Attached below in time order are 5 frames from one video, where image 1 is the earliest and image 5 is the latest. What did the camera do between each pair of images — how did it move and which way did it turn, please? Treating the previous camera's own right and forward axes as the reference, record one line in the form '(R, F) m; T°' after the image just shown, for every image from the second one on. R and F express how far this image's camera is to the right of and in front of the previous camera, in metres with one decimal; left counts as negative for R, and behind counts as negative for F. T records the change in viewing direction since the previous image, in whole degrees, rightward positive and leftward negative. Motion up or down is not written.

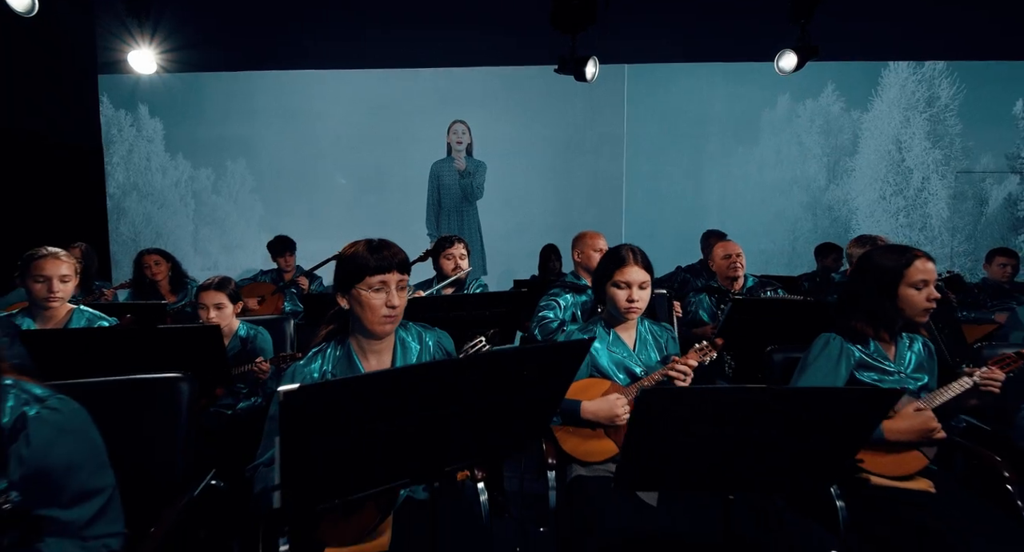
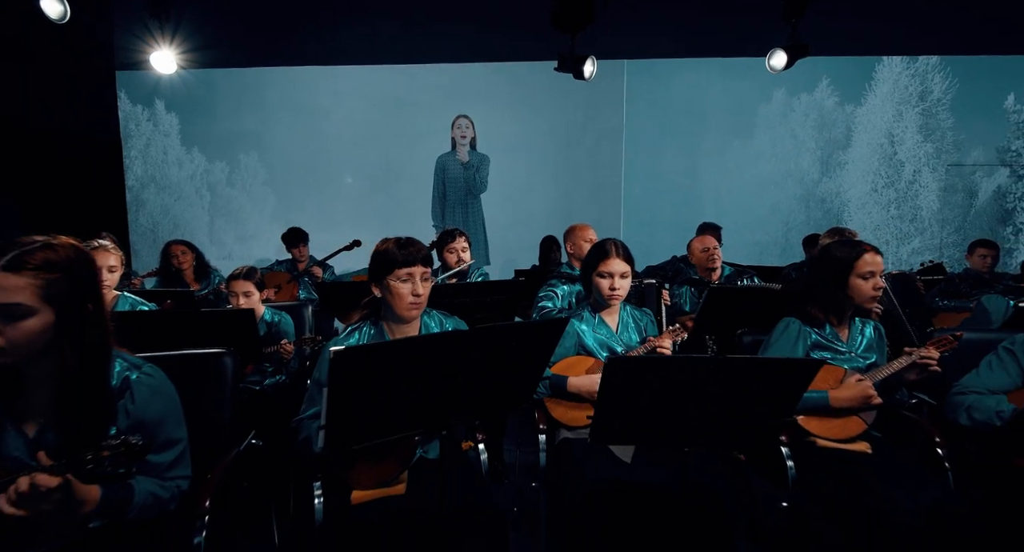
(0.0, -0.2) m; -1°
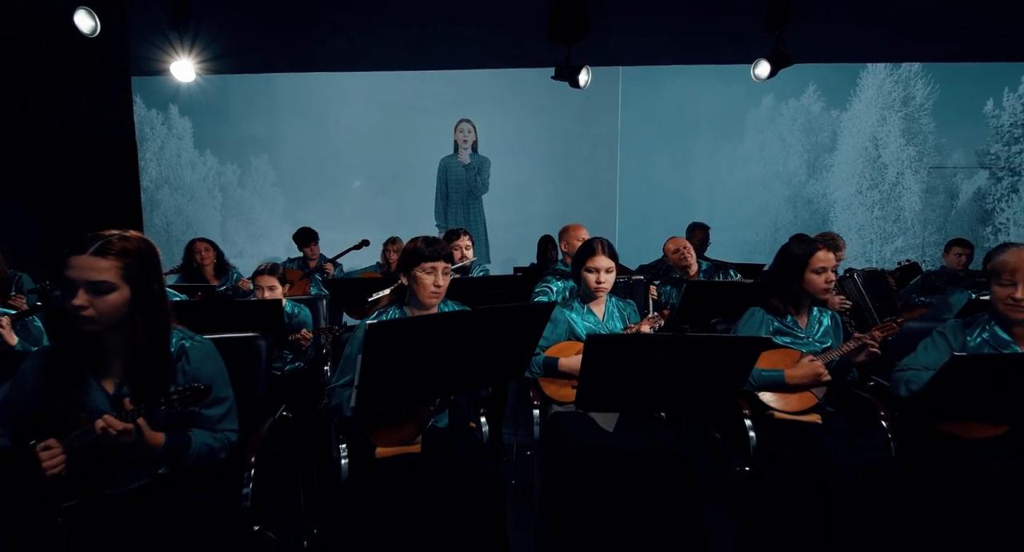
(0.0, -0.3) m; 0°
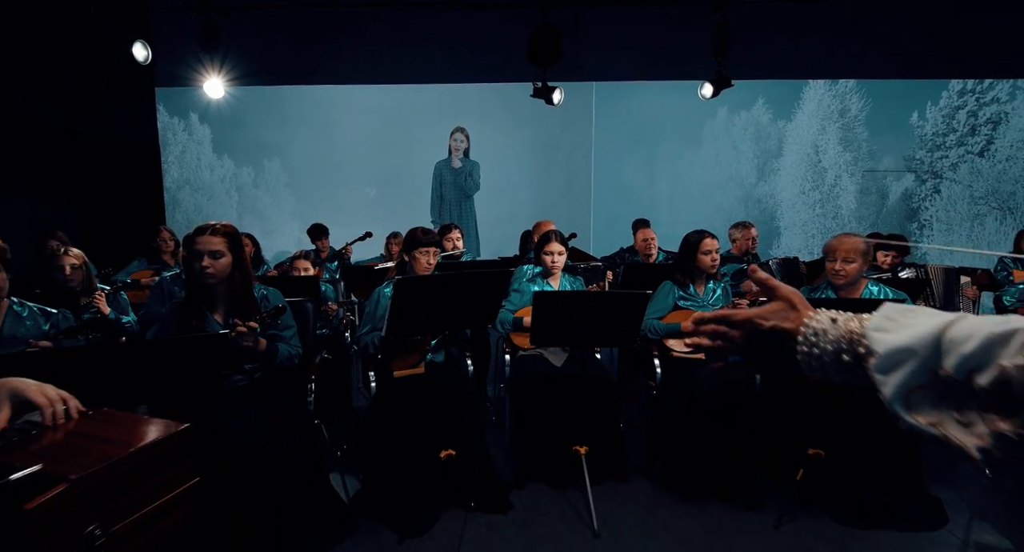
(+0.1, -0.9) m; +1°
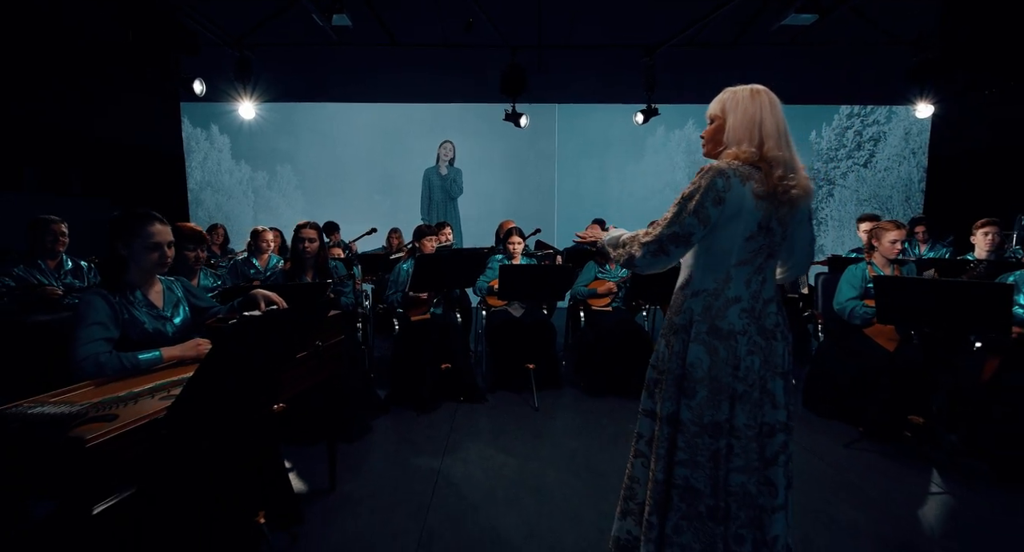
(0.0, -1.5) m; +2°
